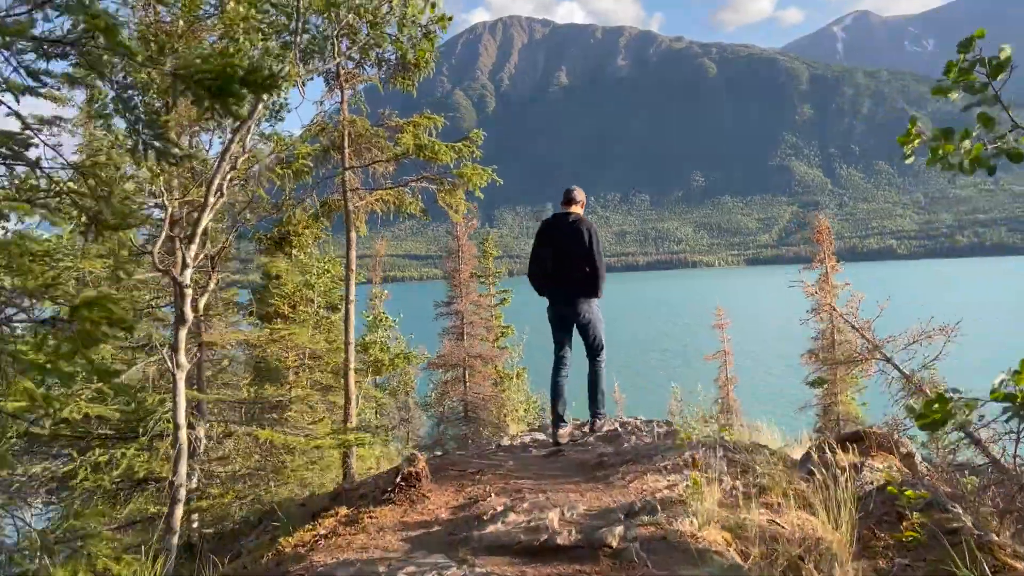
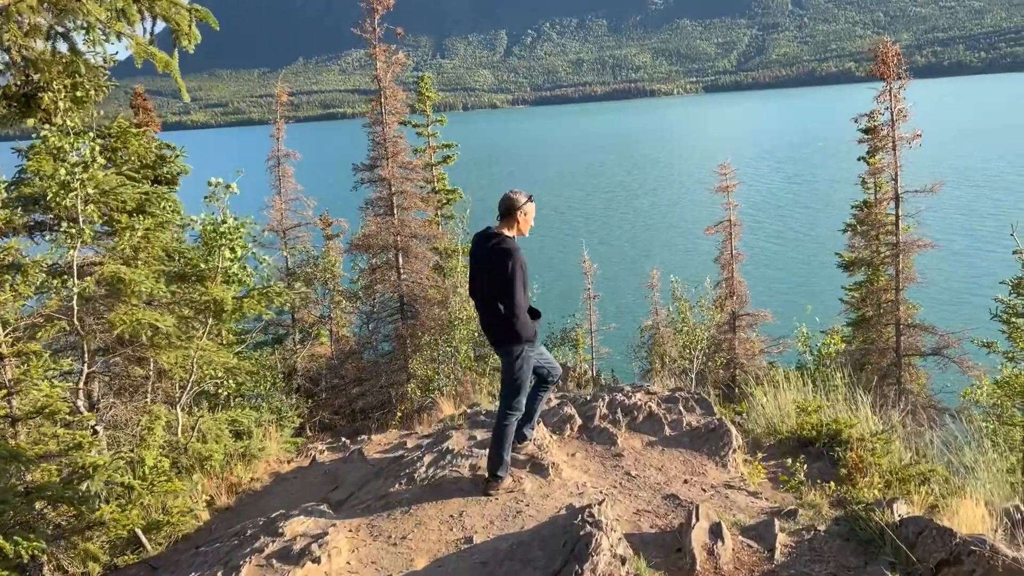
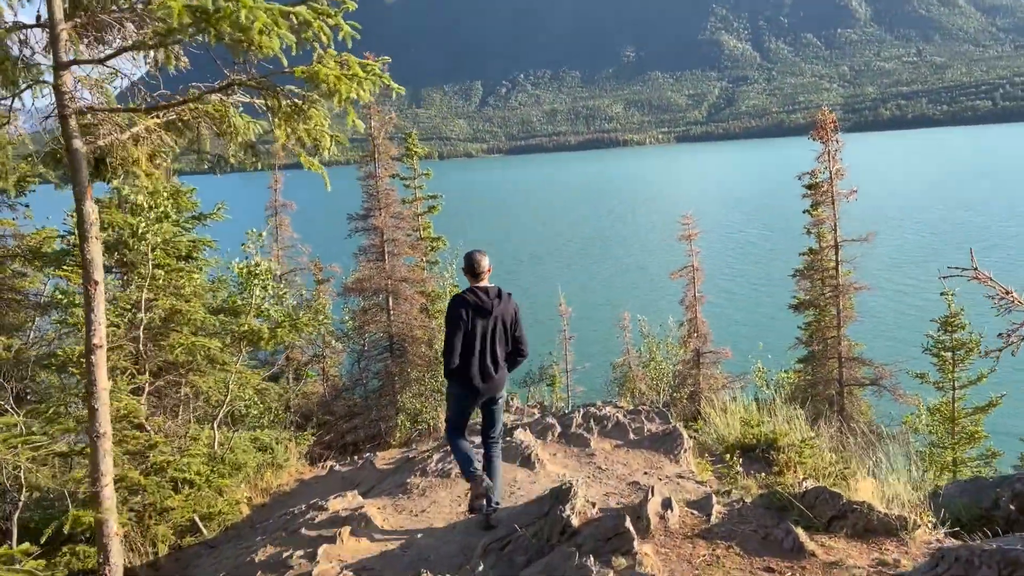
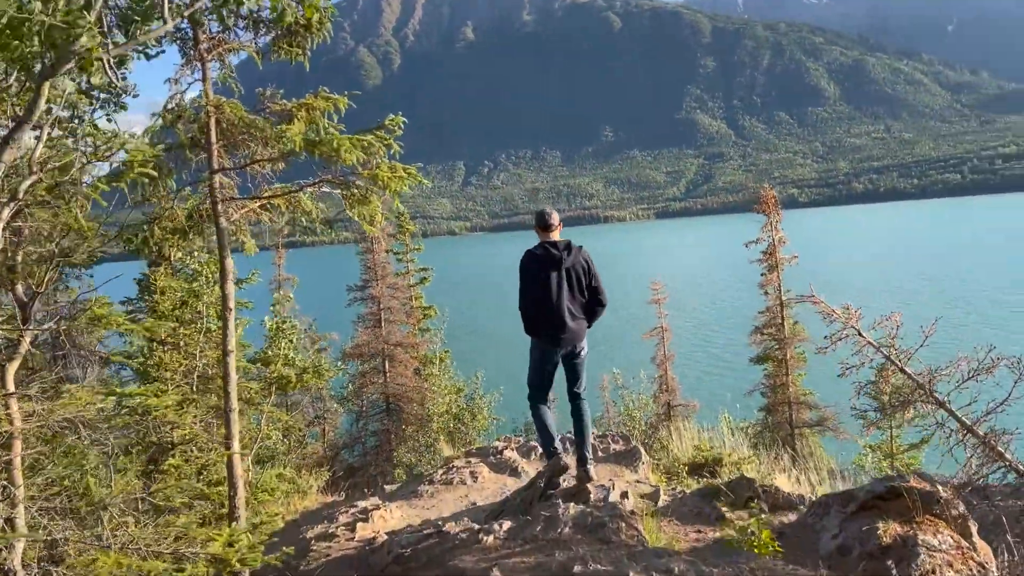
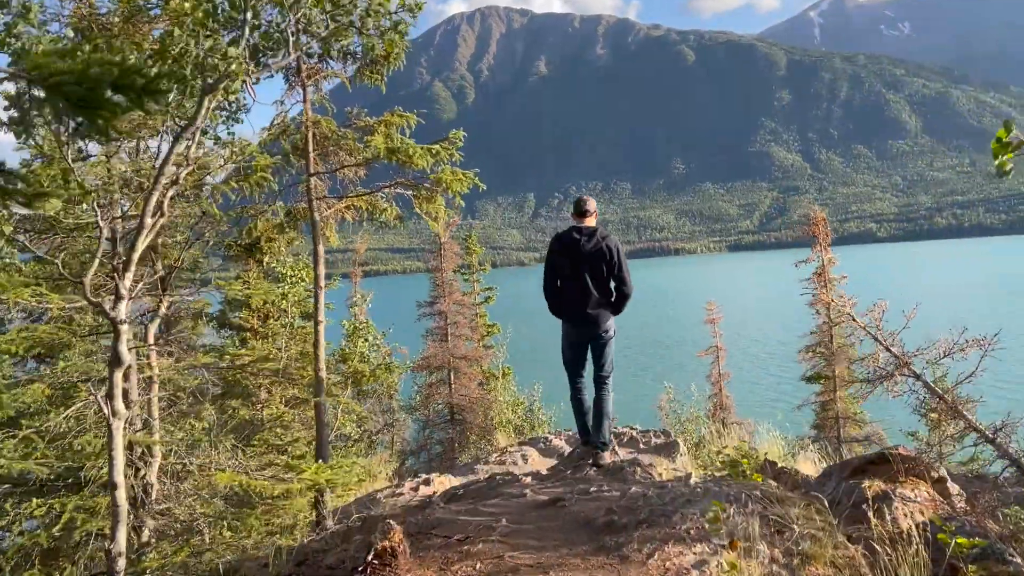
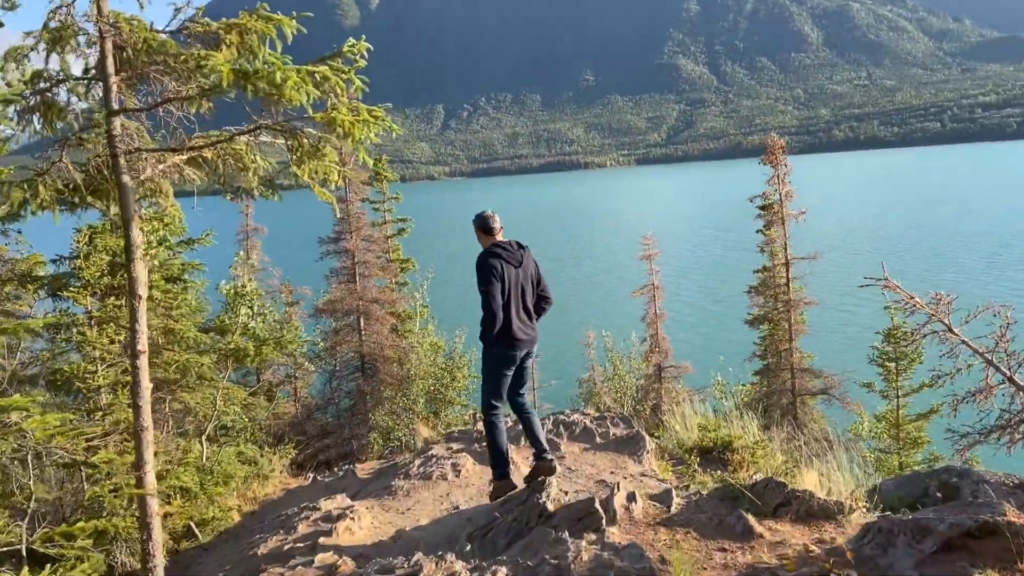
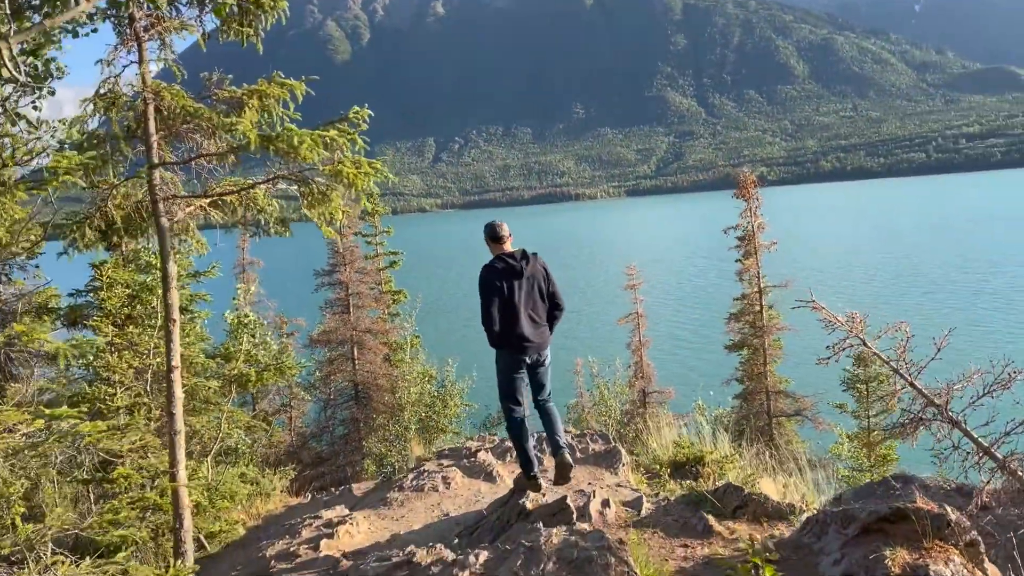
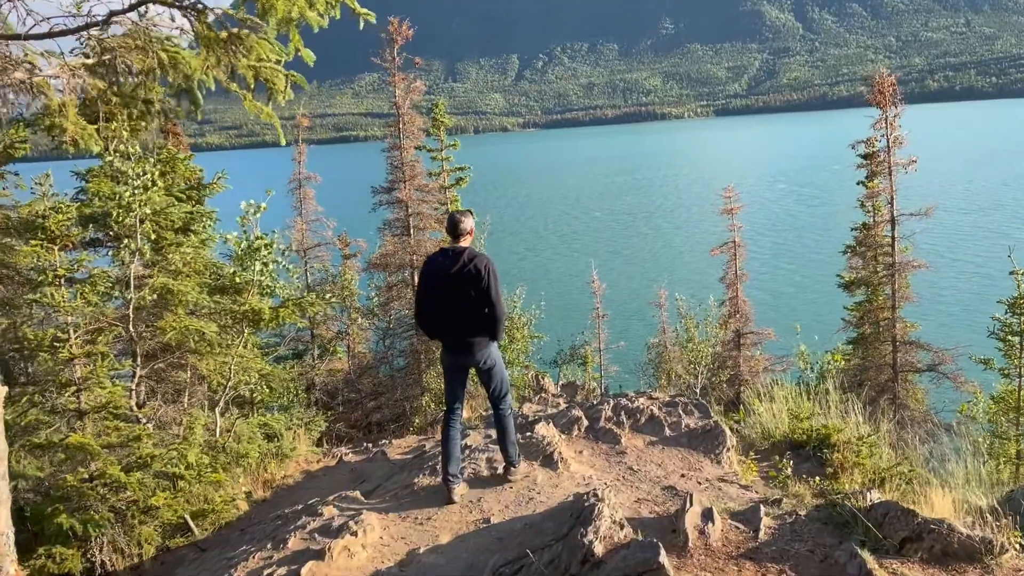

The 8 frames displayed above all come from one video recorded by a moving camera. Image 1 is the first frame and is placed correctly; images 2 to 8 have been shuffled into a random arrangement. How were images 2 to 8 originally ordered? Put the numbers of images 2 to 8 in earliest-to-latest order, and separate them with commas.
5, 4, 7, 6, 3, 8, 2
